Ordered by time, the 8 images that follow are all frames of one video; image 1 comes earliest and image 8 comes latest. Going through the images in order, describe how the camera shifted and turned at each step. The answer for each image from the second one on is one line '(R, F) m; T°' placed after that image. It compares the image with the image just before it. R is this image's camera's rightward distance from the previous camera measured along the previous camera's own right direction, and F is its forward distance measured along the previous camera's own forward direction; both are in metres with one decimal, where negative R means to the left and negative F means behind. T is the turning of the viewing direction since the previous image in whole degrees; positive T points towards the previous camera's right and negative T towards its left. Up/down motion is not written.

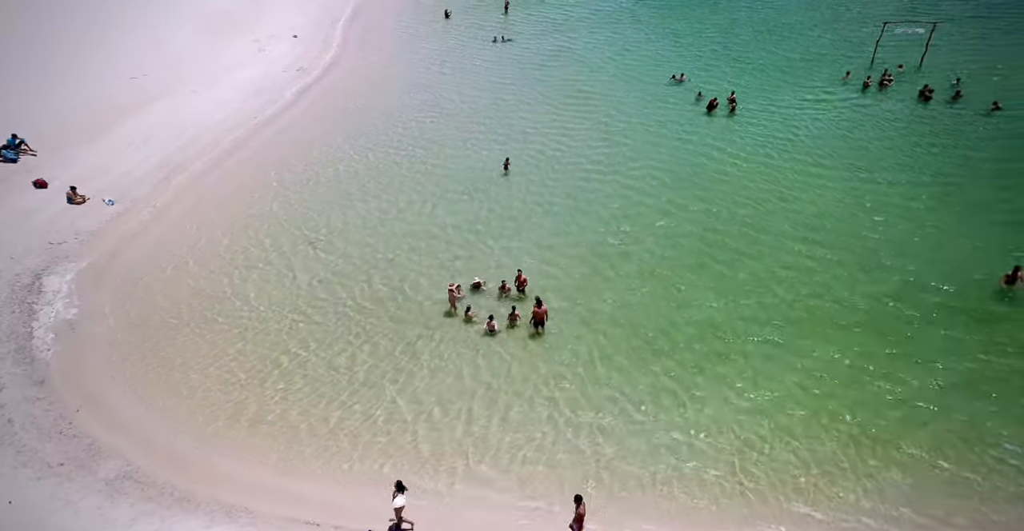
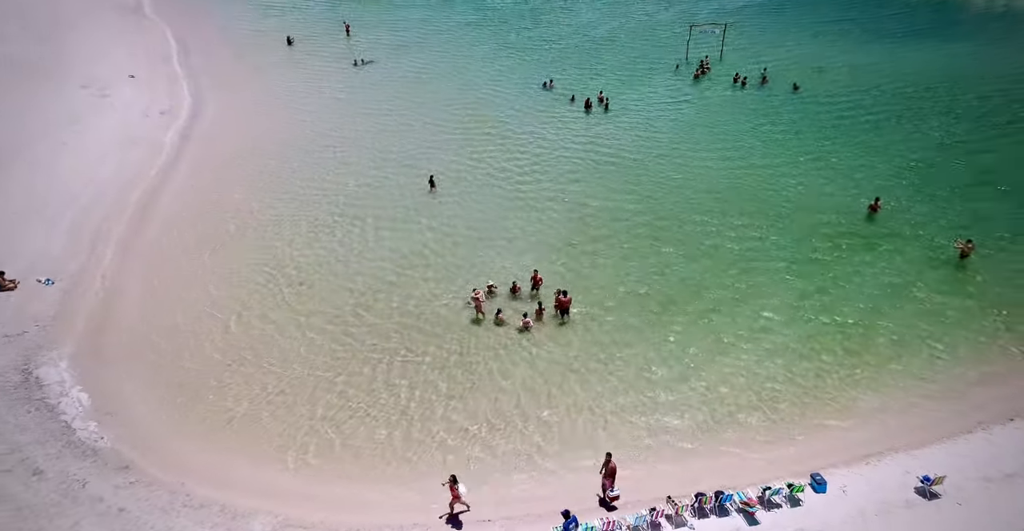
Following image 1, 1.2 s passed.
(-5.9, -0.5) m; +16°
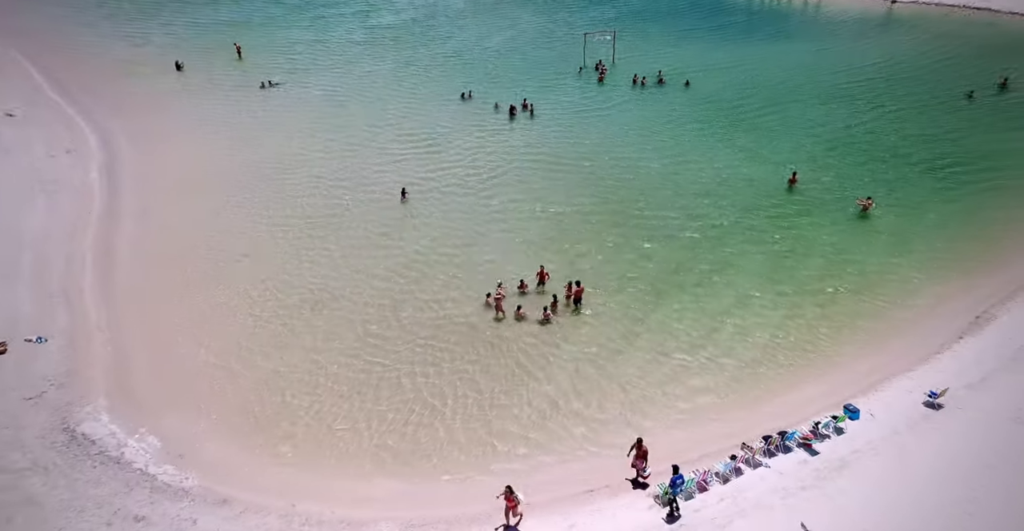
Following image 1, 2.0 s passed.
(-4.1, -0.6) m; +10°
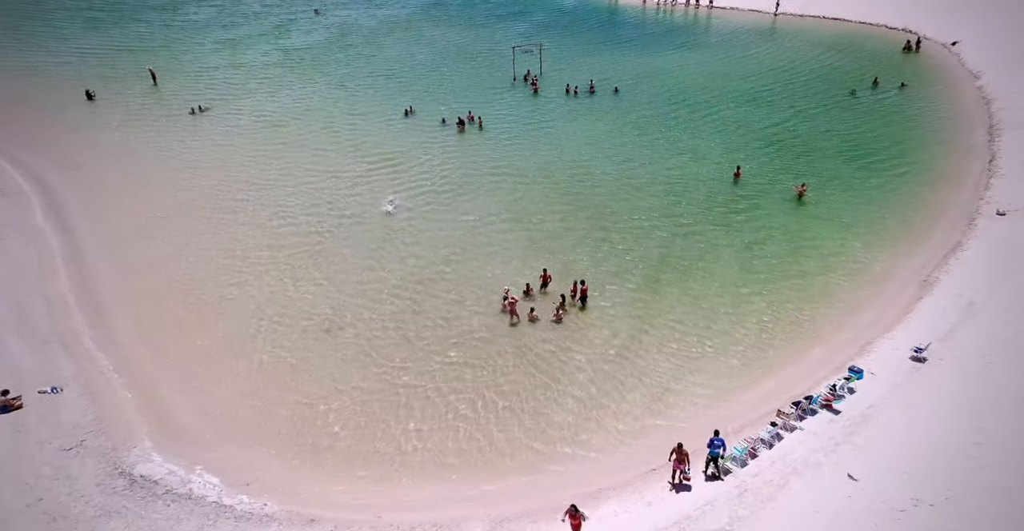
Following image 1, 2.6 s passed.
(-3.1, -0.6) m; +8°
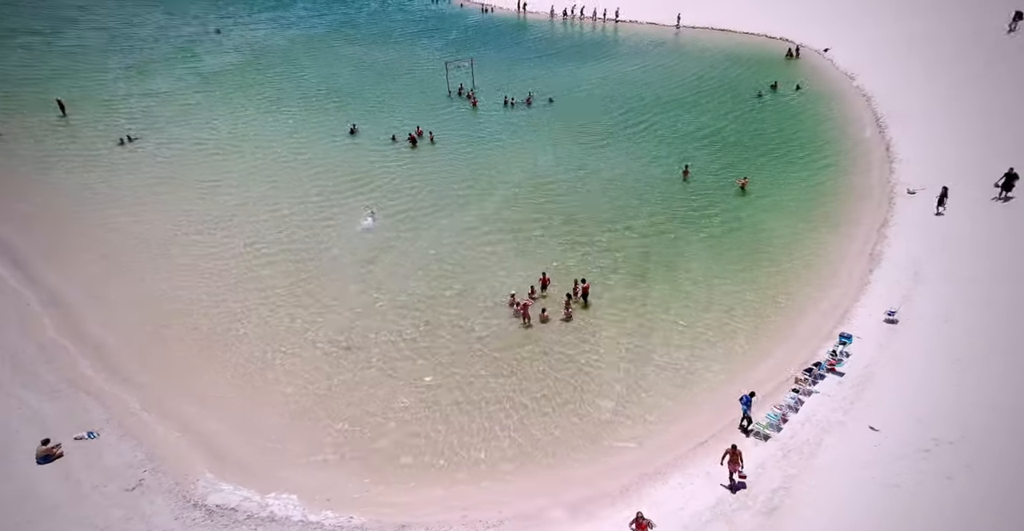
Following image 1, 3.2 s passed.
(-3.2, -0.6) m; +8°
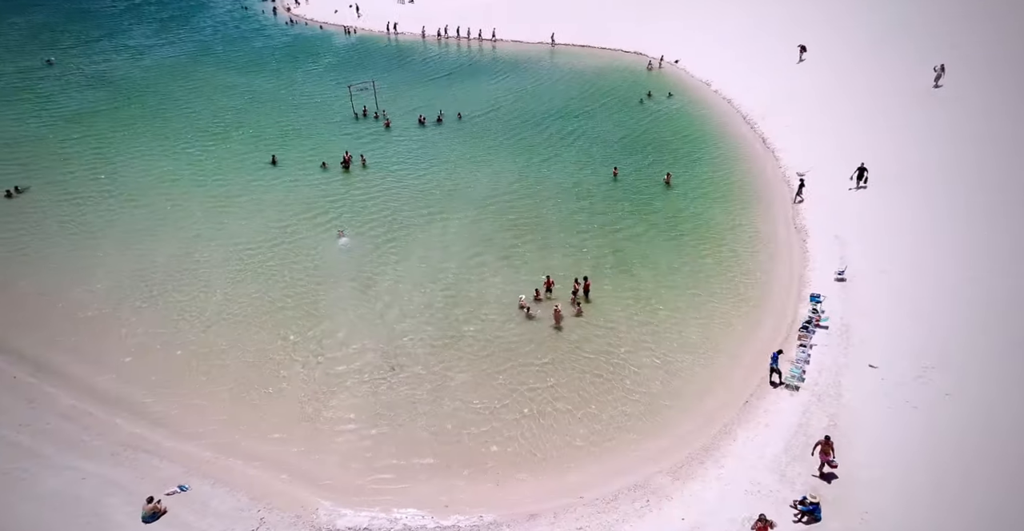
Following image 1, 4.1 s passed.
(-5.0, -0.9) m; +11°
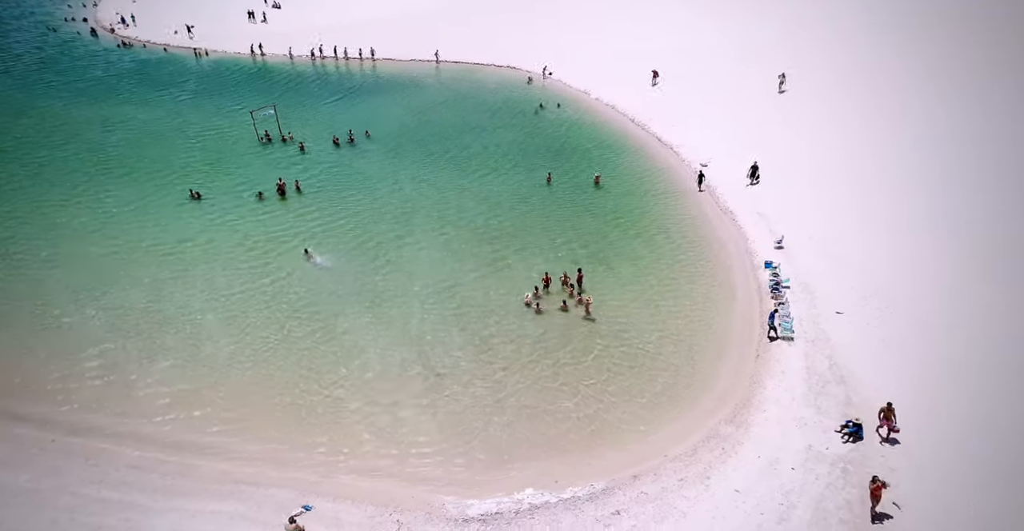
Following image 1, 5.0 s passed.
(-5.3, -1.1) m; +11°
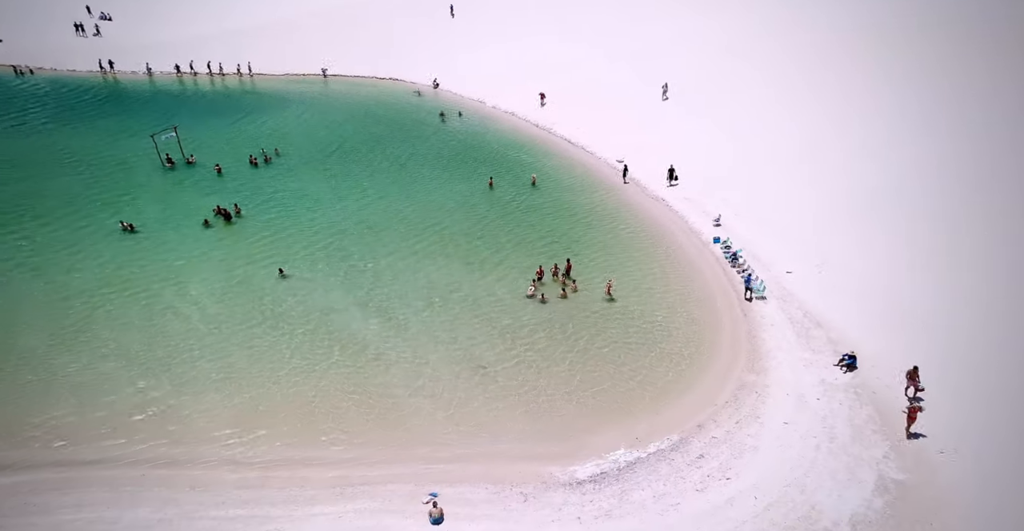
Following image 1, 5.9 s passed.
(-5.6, -1.3) m; +11°
